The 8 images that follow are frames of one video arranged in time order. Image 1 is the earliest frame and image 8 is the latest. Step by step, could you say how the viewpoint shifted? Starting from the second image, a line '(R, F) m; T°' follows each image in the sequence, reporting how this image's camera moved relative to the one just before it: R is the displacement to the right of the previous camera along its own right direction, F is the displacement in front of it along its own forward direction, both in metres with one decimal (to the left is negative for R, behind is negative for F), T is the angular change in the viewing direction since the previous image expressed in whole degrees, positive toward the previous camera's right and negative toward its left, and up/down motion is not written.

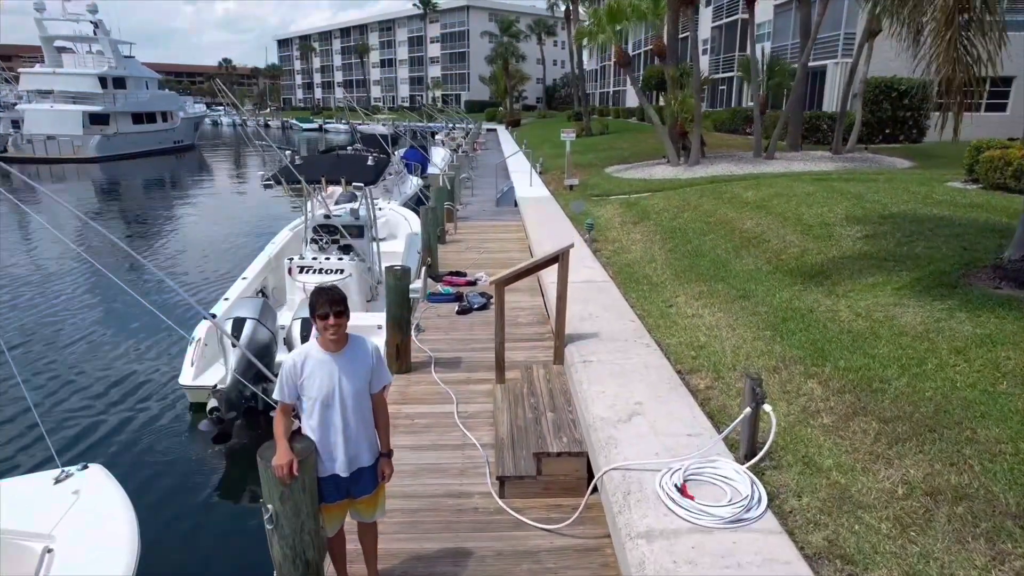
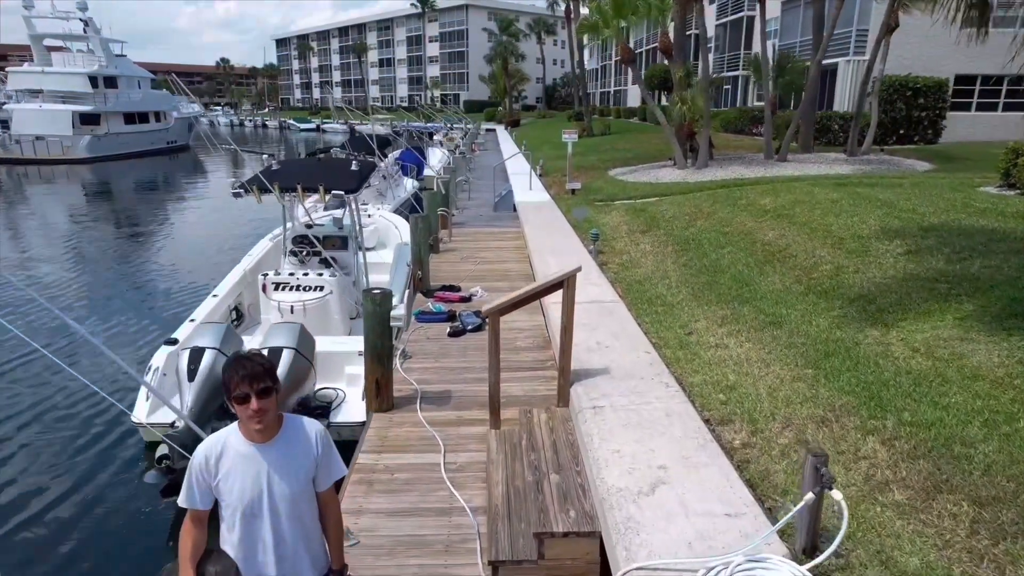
(0.0, +0.9) m; 0°
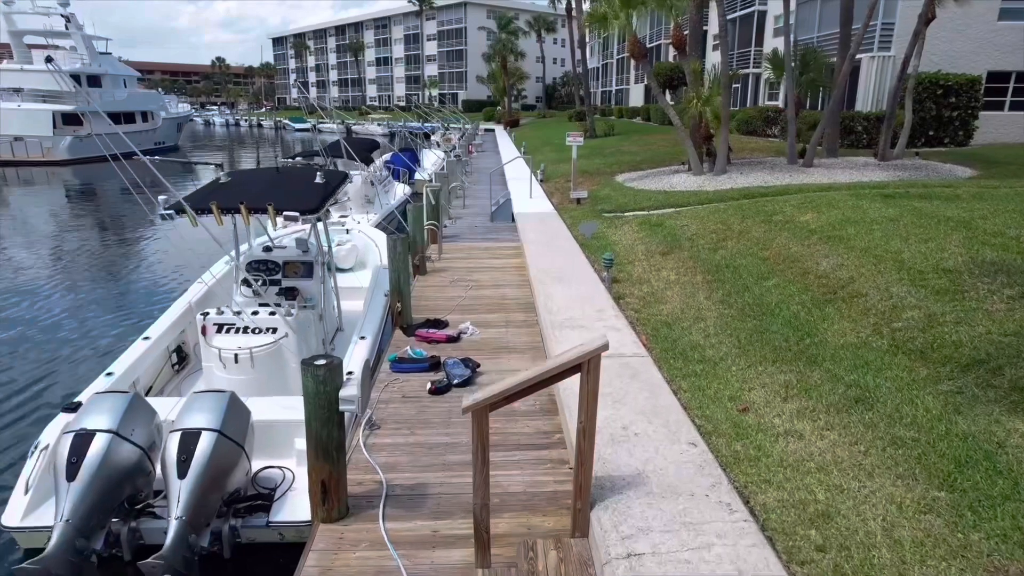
(0.0, +1.5) m; 0°
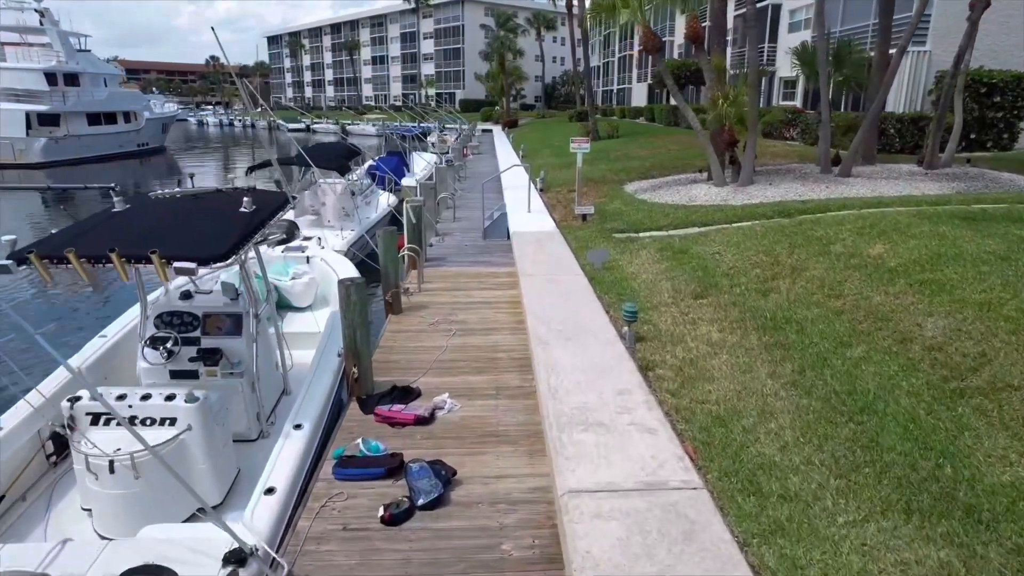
(+0.1, +1.9) m; 0°
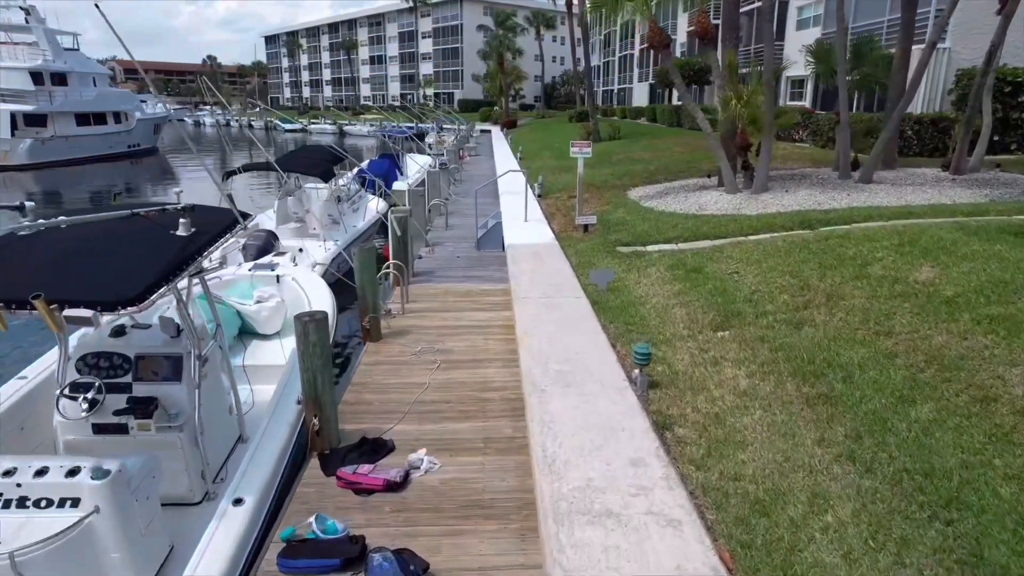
(+0.1, +1.0) m; 0°
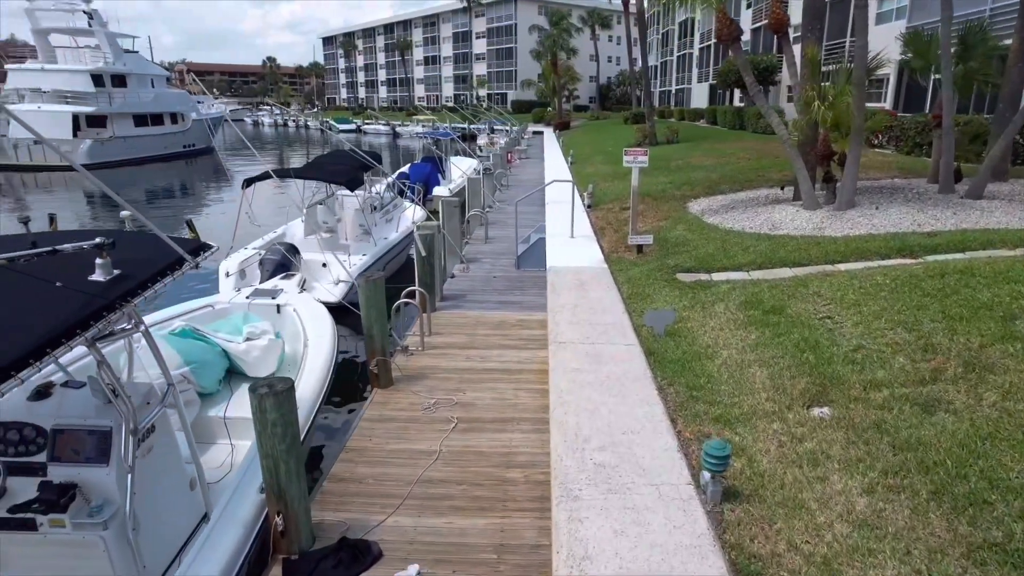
(+0.1, +1.3) m; -4°
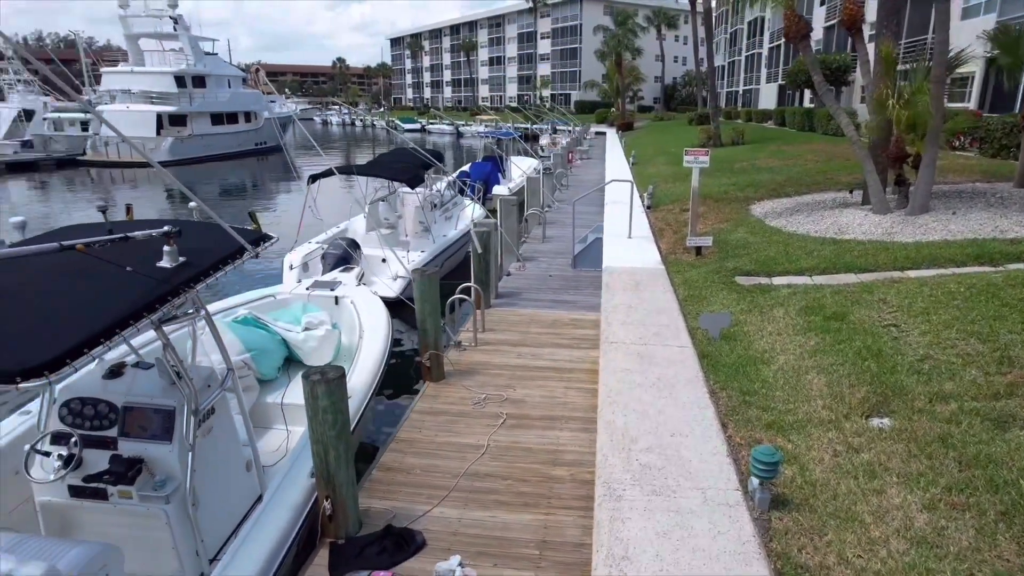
(+0.1, 0.0) m; -5°
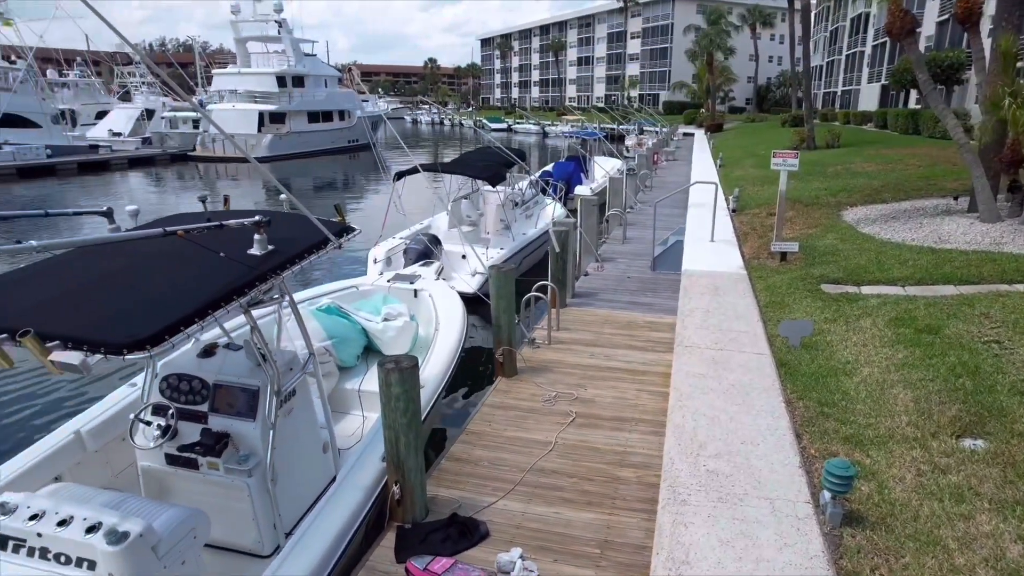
(+0.1, 0.0) m; -7°
